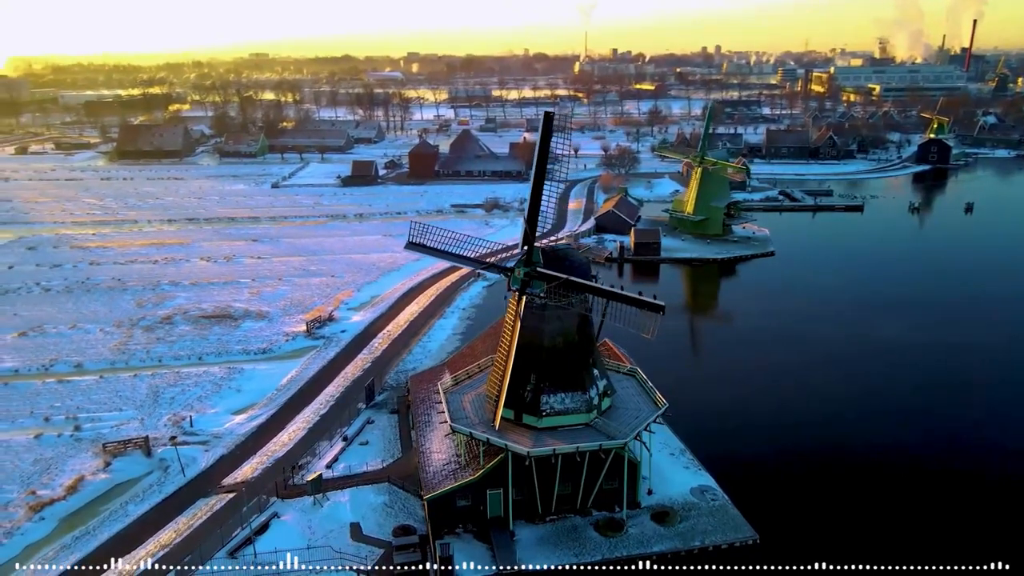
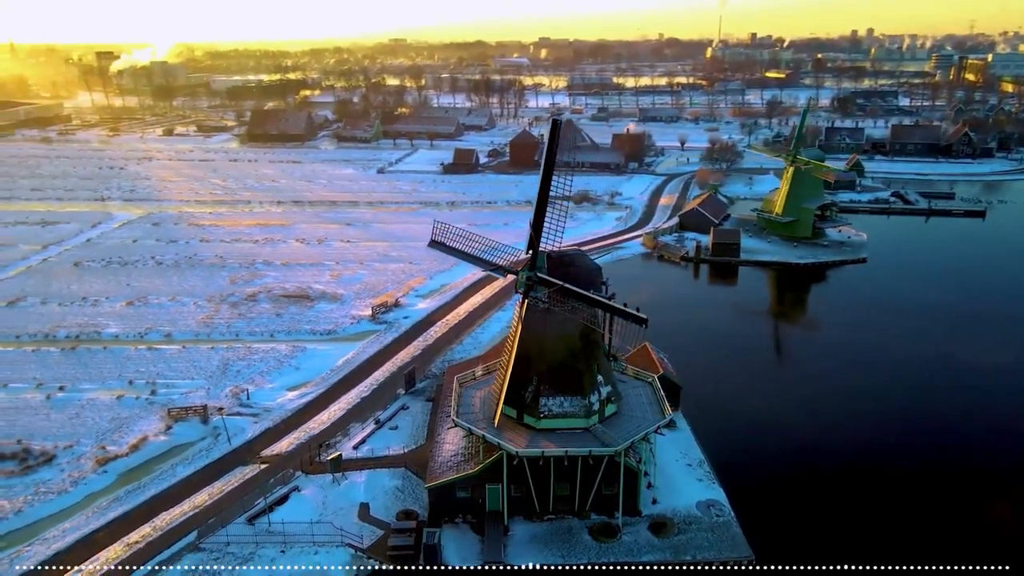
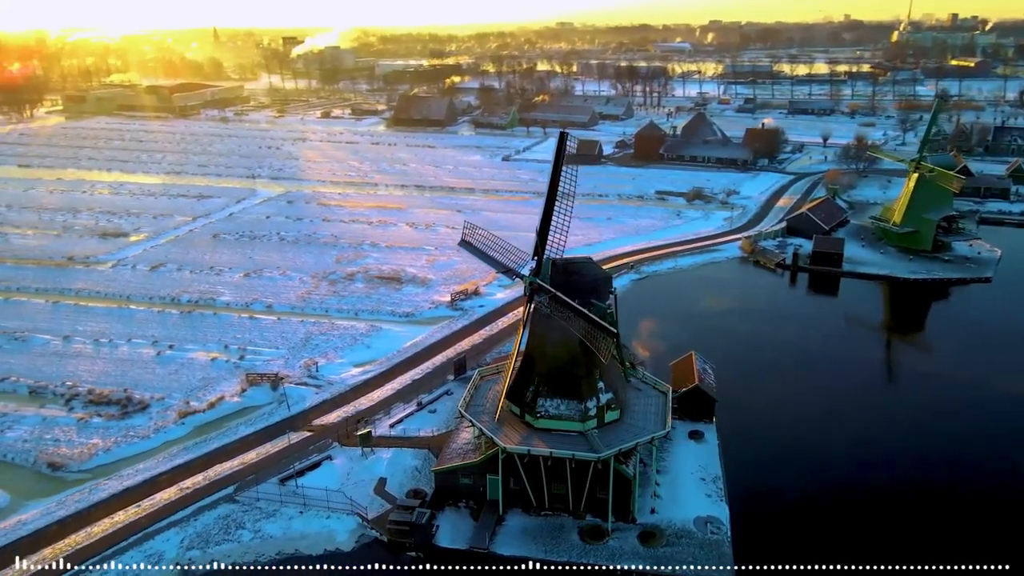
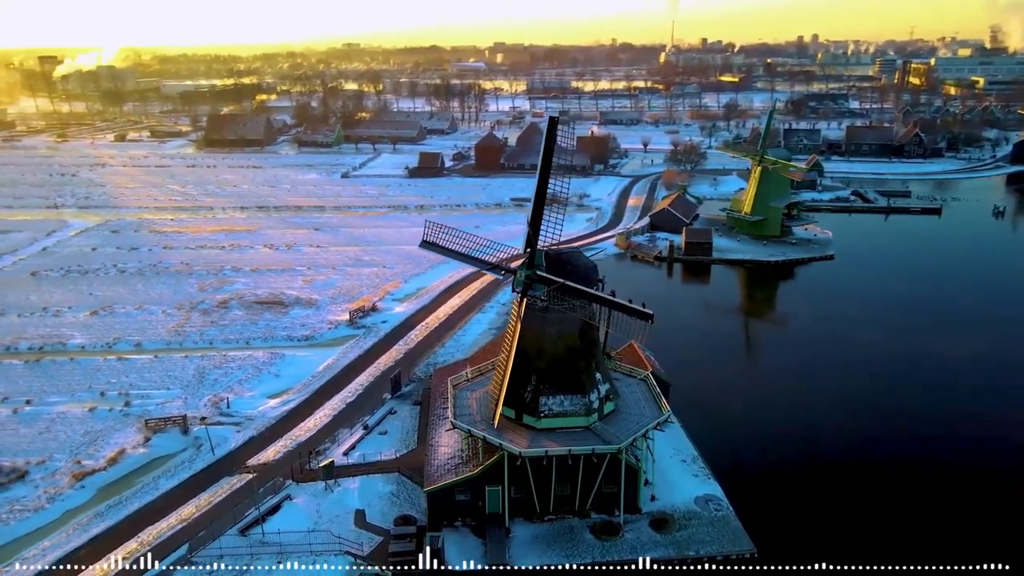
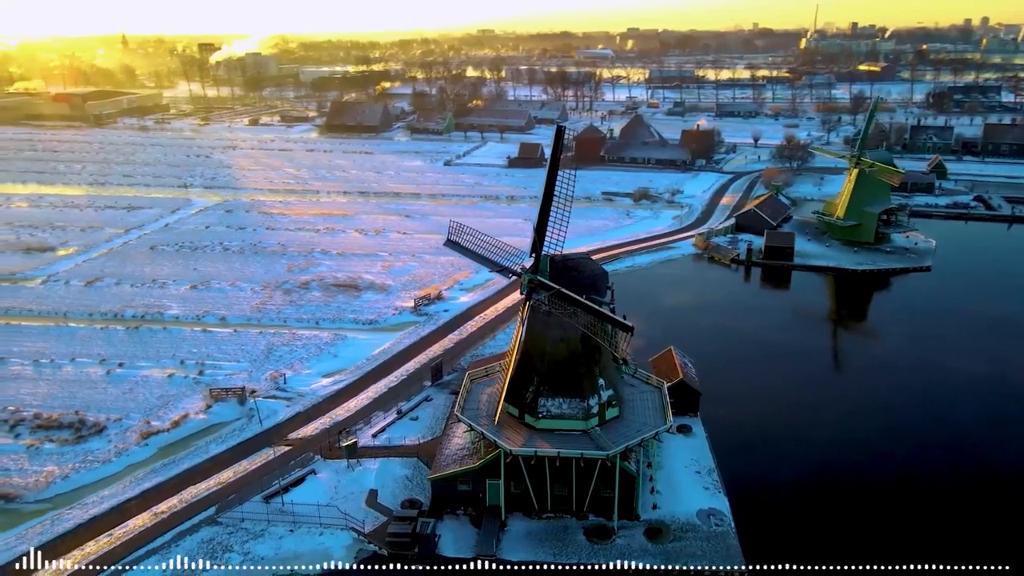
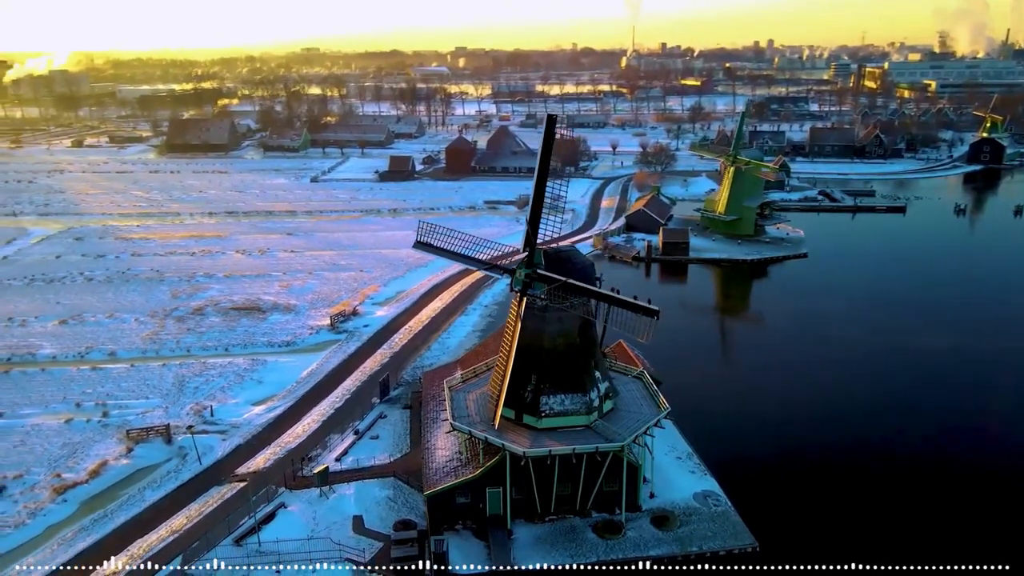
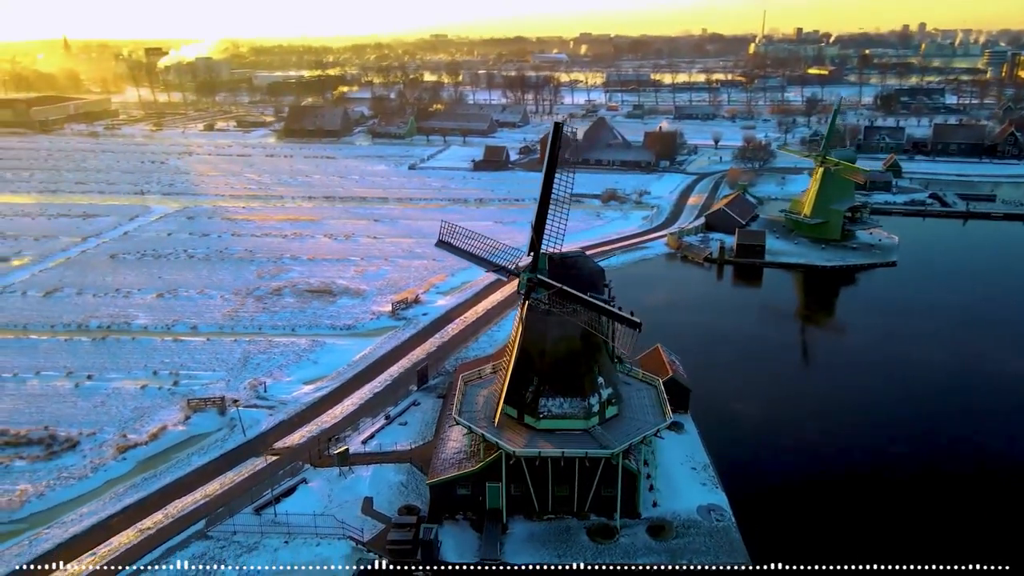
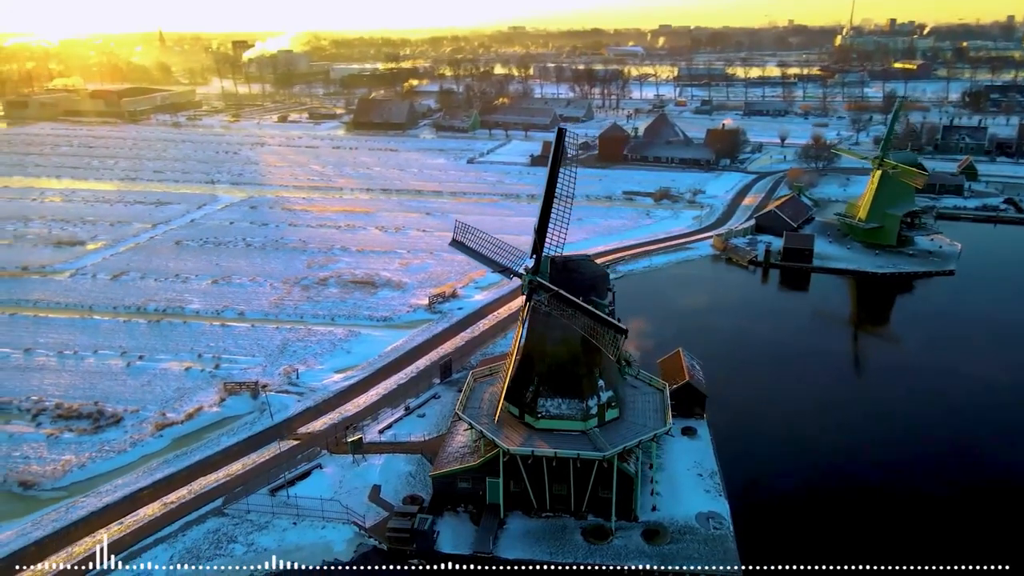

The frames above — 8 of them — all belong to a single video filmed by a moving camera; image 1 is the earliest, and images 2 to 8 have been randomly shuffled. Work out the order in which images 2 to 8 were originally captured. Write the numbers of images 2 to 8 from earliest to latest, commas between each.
6, 4, 2, 7, 5, 8, 3
